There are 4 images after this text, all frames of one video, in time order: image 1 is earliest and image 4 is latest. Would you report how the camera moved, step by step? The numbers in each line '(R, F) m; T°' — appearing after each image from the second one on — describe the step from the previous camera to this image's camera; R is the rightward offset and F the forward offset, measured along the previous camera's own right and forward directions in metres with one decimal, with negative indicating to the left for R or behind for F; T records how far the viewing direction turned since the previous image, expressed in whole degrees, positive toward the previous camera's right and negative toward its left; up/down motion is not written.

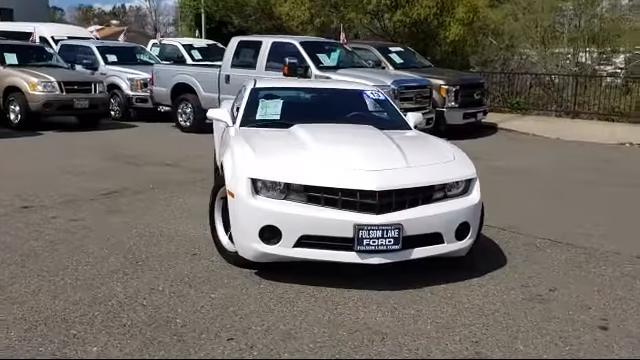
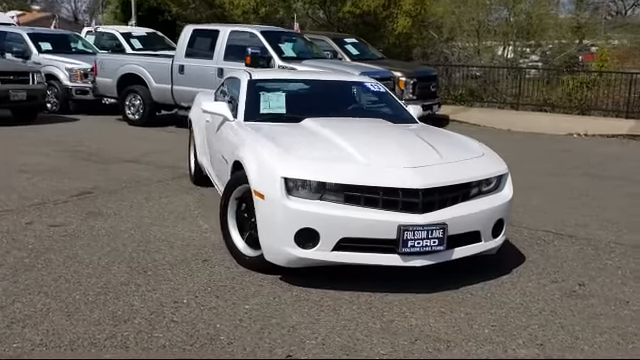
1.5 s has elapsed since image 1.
(-0.9, +0.4) m; +7°
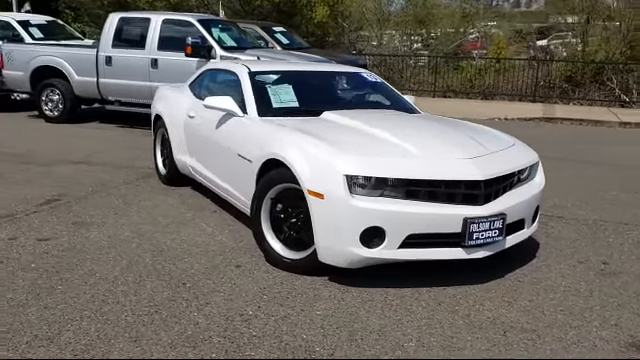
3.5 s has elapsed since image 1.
(-1.3, +0.3) m; +11°
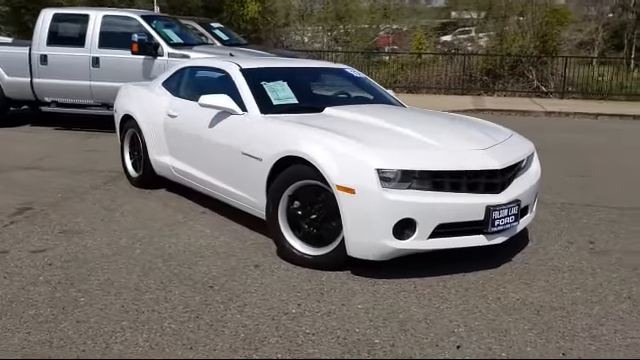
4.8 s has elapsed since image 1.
(-0.9, 0.0) m; +8°
